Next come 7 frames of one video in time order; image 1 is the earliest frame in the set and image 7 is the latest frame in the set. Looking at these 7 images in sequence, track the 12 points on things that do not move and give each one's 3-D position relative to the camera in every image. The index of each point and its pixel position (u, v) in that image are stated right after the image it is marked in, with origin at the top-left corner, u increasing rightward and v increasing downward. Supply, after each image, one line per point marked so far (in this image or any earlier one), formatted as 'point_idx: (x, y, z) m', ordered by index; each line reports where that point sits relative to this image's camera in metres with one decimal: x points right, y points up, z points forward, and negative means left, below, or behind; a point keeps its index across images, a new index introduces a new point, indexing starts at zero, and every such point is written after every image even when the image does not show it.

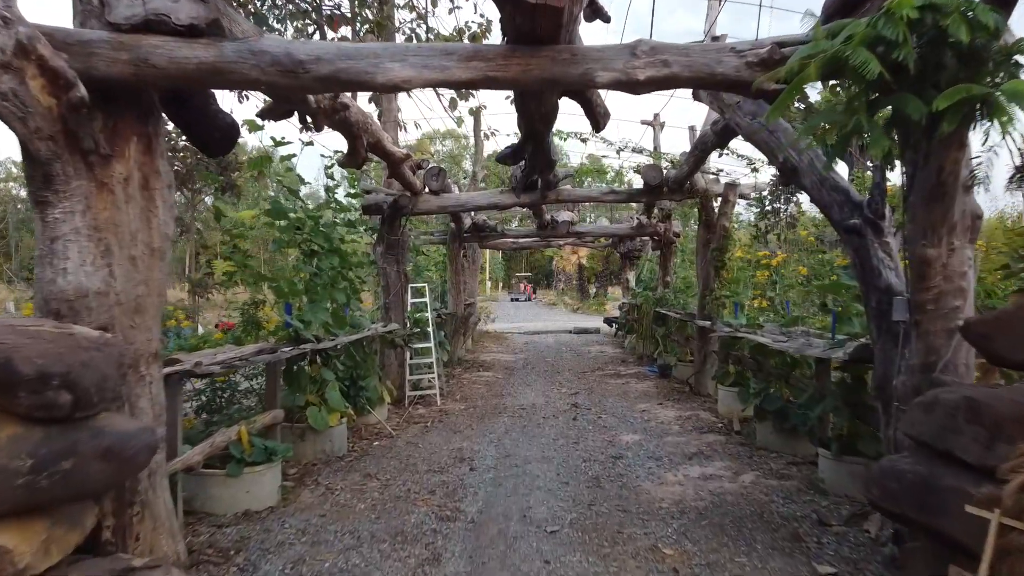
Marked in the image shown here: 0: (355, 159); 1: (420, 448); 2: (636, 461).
0: (-1.1, +0.9, +4.5) m
1: (-0.7, -1.1, +4.5) m
2: (+0.8, -1.1, +4.0) m
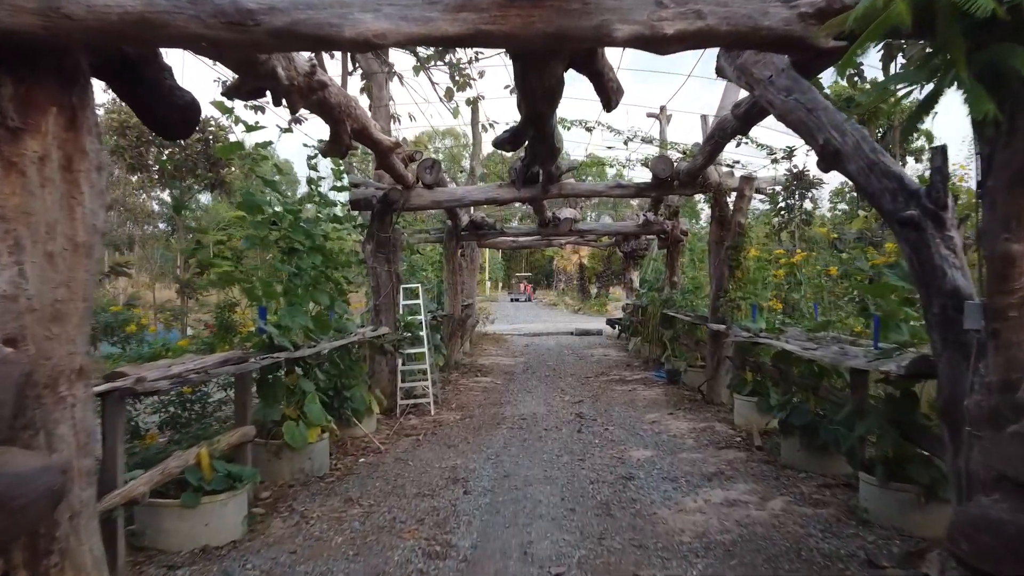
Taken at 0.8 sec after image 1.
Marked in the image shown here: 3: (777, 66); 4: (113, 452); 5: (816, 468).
0: (-1.1, +0.9, +4.0) m
1: (-0.7, -1.2, +4.1) m
2: (+0.8, -1.1, +3.6) m
3: (+1.2, +1.0, +2.9) m
4: (-1.5, -0.6, +2.4) m
5: (+1.8, -1.1, +3.8) m
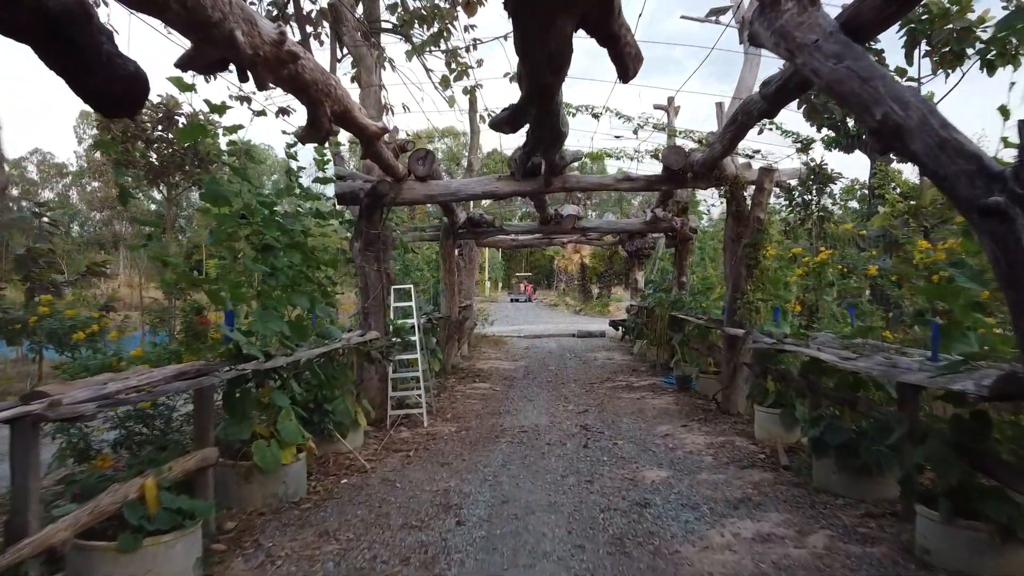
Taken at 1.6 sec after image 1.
0: (-1.1, +0.9, +3.6) m
1: (-0.7, -1.2, +3.7) m
2: (+0.8, -1.1, +3.1) m
3: (+1.2, +1.0, +2.4) m
4: (-1.5, -0.6, +2.0) m
5: (+1.8, -1.1, +3.3) m
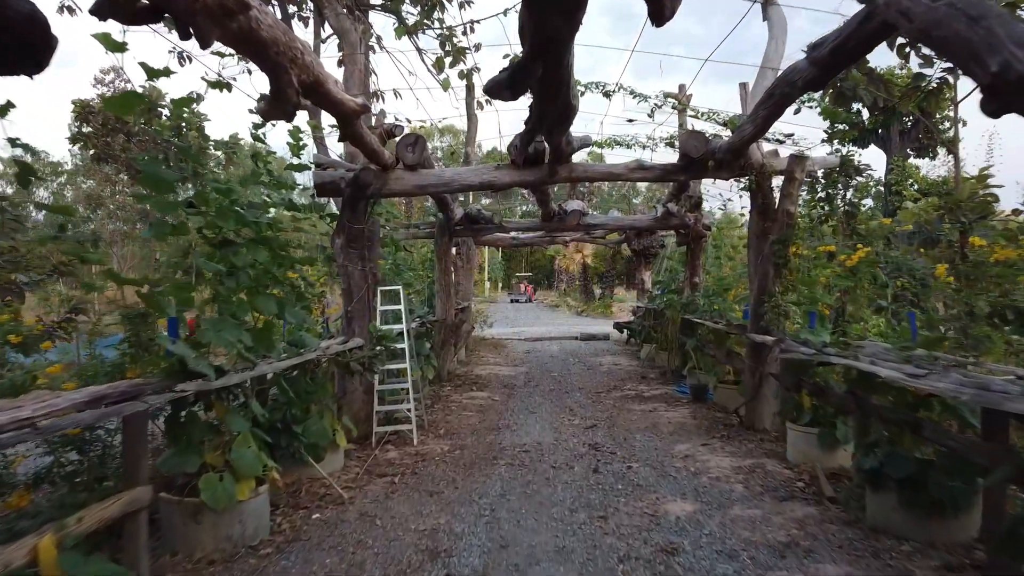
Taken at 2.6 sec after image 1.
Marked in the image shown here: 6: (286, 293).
0: (-1.1, +0.9, +3.1) m
1: (-0.7, -1.2, +3.1) m
2: (+0.8, -1.1, +2.6) m
3: (+1.2, +1.0, +1.9) m
4: (-1.5, -0.6, +1.4) m
5: (+1.8, -1.1, +2.8) m
6: (-1.3, 0.0, +3.7) m
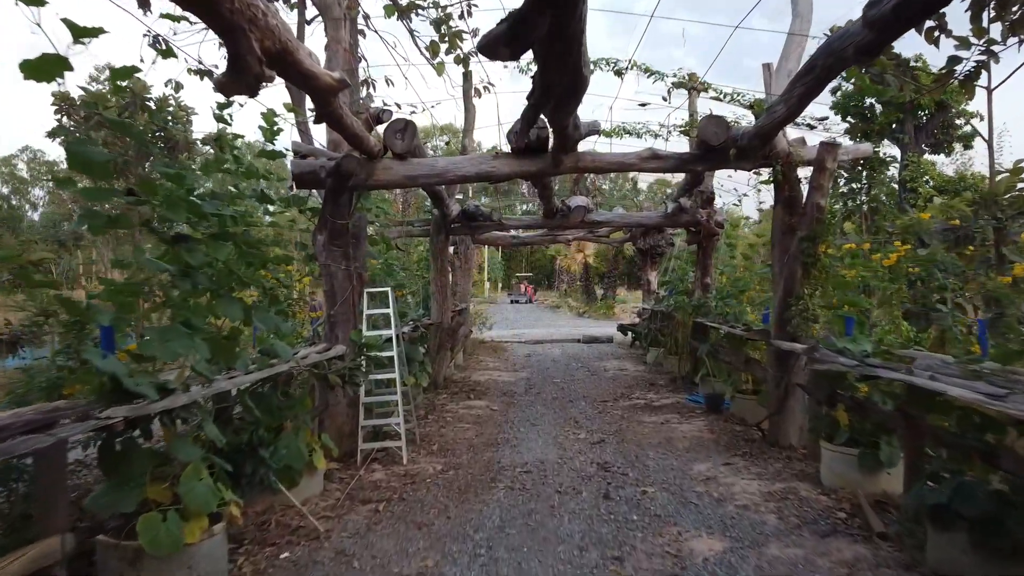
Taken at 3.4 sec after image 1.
0: (-1.1, +0.9, +2.6) m
1: (-0.7, -1.2, +2.7) m
2: (+0.8, -1.1, +2.2) m
3: (+1.2, +1.0, +1.4) m
4: (-1.5, -0.7, +1.0) m
5: (+1.8, -1.1, +2.4) m
6: (-1.3, 0.0, +3.2) m
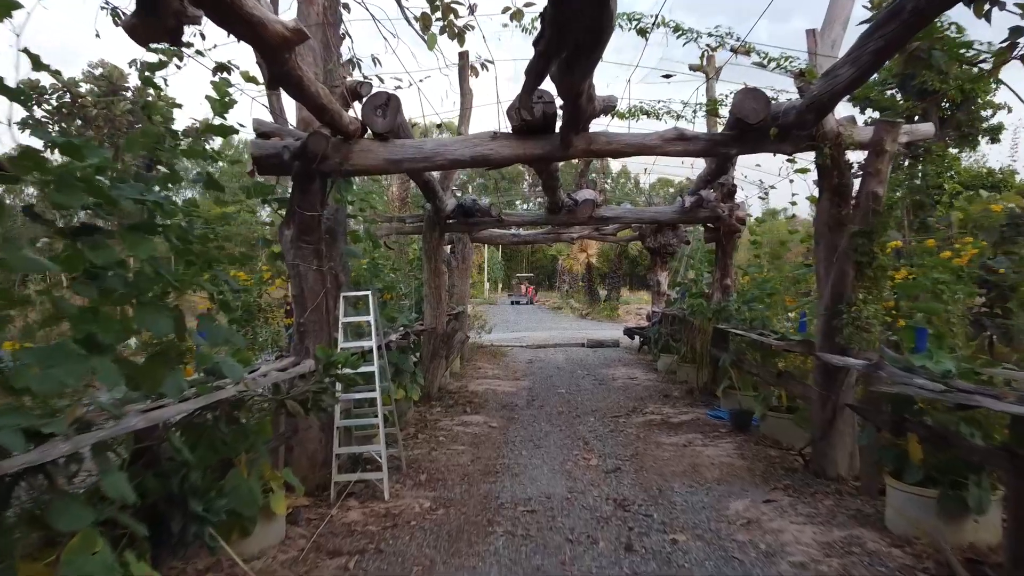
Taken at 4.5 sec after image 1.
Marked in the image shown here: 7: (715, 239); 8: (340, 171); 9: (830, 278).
0: (-1.1, +0.8, +2.0) m
1: (-0.7, -1.2, +2.0) m
2: (+0.8, -1.2, +1.5) m
3: (+1.2, +0.9, +0.8) m
4: (-1.5, -0.7, +0.4) m
5: (+1.8, -1.1, +1.7) m
6: (-1.3, -0.1, +2.6) m
7: (+2.1, +0.5, +6.5) m
8: (-1.0, +0.7, +3.5) m
9: (+1.9, +0.1, +3.7) m
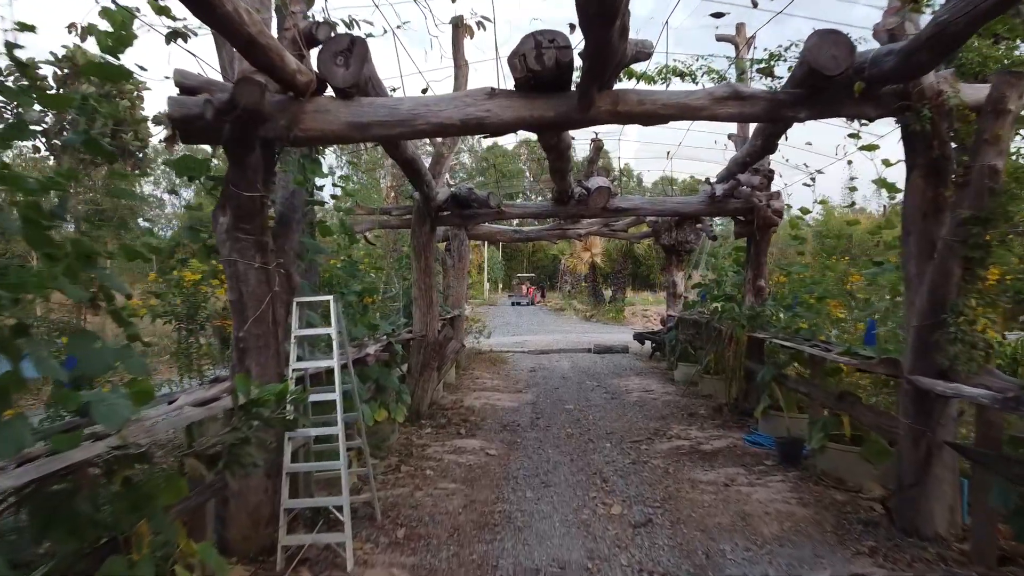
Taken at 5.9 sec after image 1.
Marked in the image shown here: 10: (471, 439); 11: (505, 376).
0: (-1.1, +0.8, +1.2) m
1: (-0.6, -1.2, +1.2) m
2: (+0.8, -1.2, +0.7) m
3: (+1.2, +0.9, 0.0) m
4: (-1.5, -0.7, -0.5) m
5: (+1.8, -1.1, +0.9) m
6: (-1.3, -0.1, +1.8) m
7: (+2.1, +0.5, +5.6) m
8: (-1.0, +0.6, +2.7) m
9: (+1.9, 0.0, +2.9) m
10: (-0.3, -1.2, +4.9) m
11: (-0.1, -1.1, +7.9) m
